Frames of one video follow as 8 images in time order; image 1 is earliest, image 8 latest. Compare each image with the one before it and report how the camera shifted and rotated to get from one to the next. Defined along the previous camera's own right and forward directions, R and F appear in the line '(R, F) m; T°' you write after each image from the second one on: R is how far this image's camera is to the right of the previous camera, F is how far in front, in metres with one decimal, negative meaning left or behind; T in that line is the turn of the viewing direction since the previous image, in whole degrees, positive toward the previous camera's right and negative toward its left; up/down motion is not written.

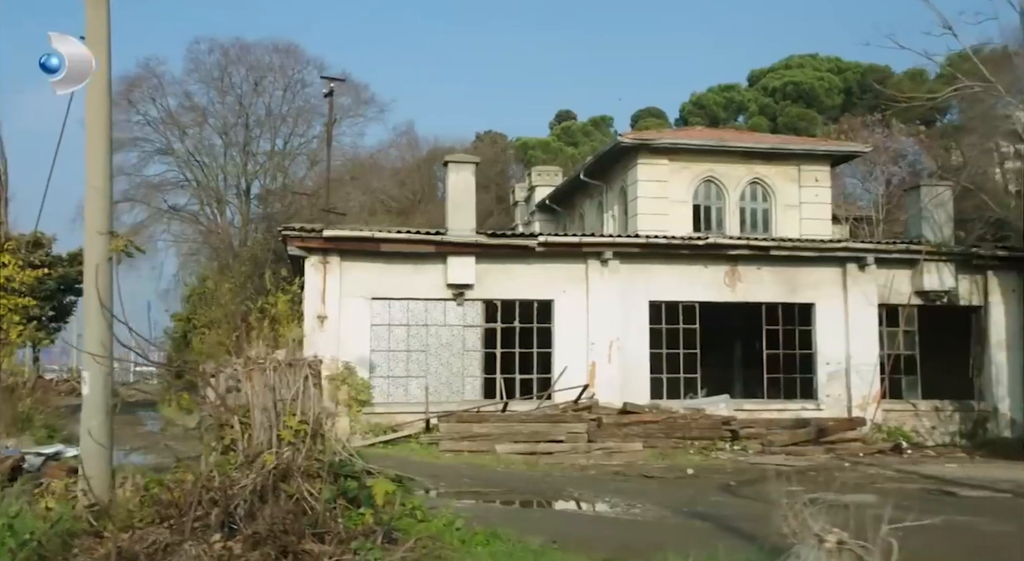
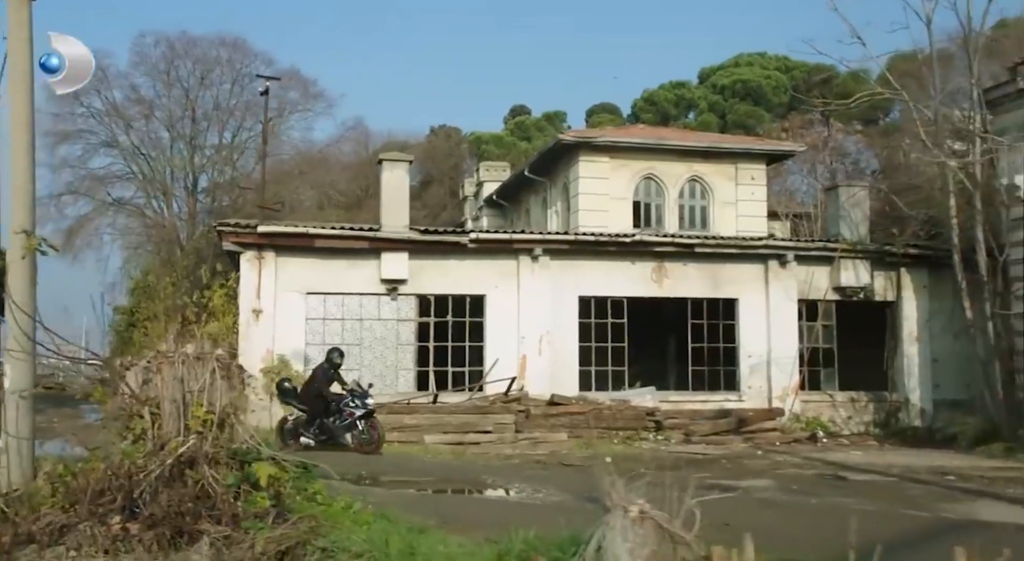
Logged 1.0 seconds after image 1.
(+0.5, -0.6) m; +2°
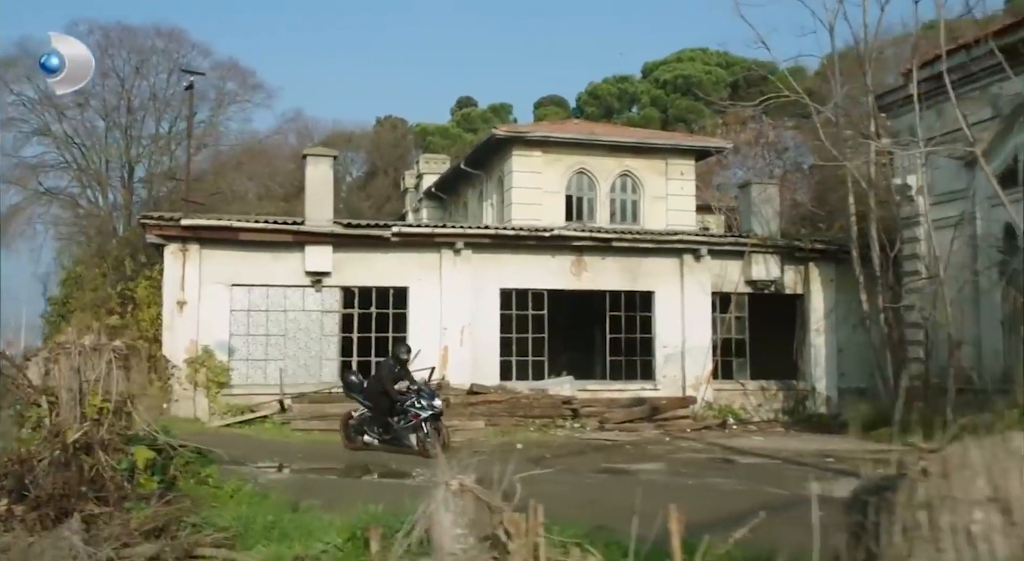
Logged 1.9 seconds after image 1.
(+0.6, -0.6) m; +3°
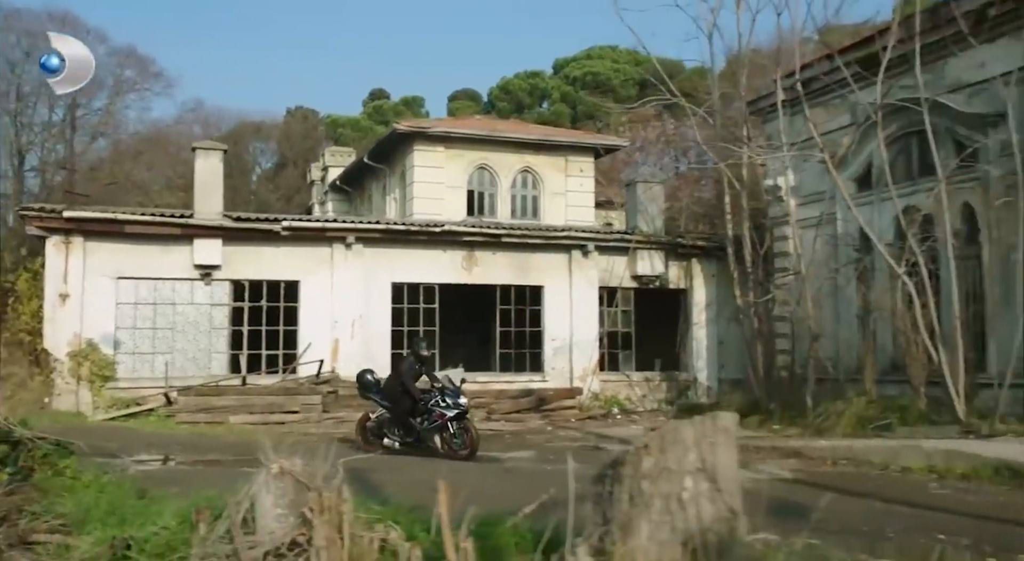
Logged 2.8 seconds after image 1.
(+0.5, -0.4) m; +5°
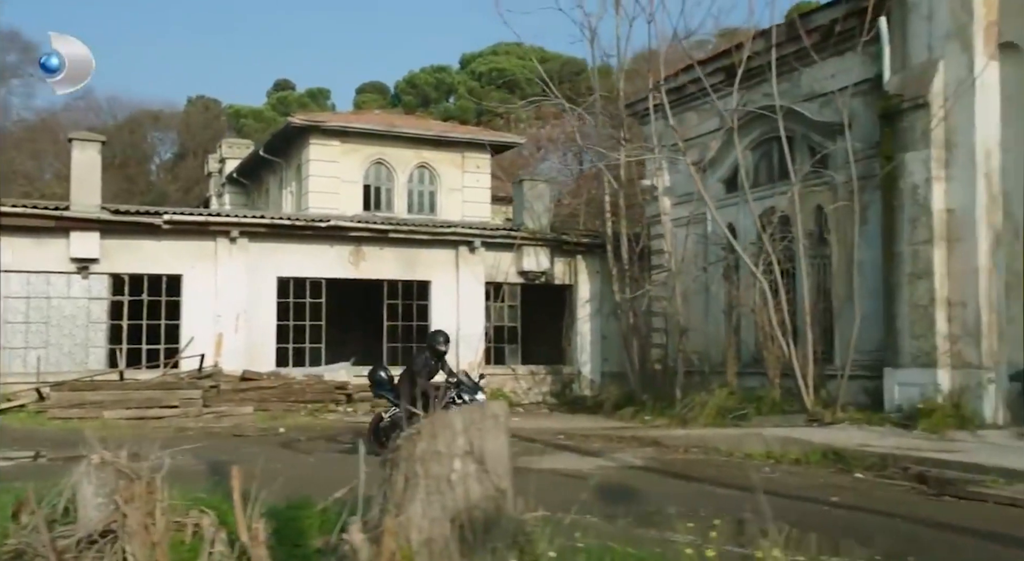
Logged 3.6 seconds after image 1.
(+0.5, -0.4) m; +5°
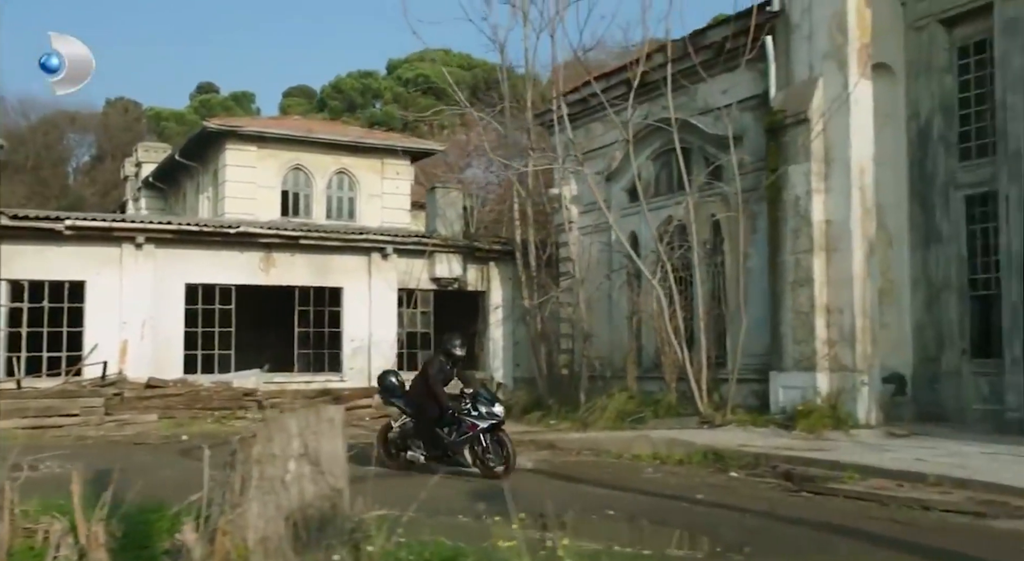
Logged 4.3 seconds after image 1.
(+0.4, -0.3) m; +4°
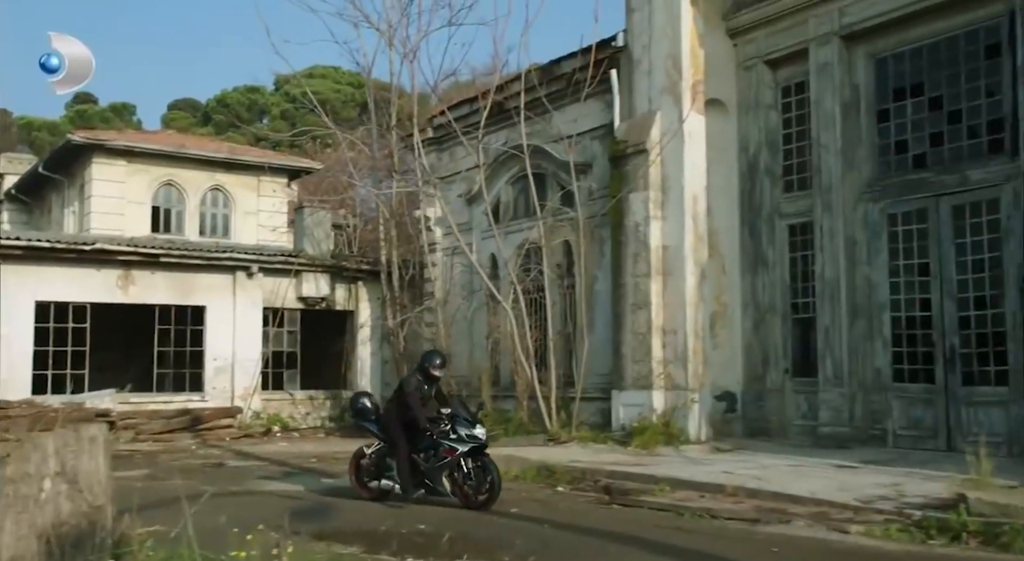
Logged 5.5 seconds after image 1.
(+0.6, -0.4) m; +6°
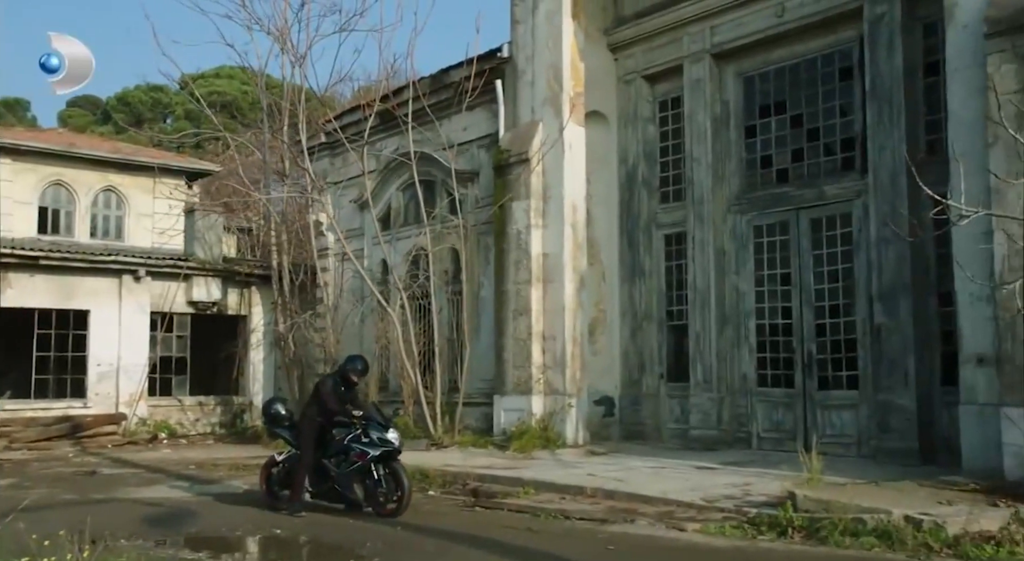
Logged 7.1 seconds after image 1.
(+0.4, -0.2) m; +5°
